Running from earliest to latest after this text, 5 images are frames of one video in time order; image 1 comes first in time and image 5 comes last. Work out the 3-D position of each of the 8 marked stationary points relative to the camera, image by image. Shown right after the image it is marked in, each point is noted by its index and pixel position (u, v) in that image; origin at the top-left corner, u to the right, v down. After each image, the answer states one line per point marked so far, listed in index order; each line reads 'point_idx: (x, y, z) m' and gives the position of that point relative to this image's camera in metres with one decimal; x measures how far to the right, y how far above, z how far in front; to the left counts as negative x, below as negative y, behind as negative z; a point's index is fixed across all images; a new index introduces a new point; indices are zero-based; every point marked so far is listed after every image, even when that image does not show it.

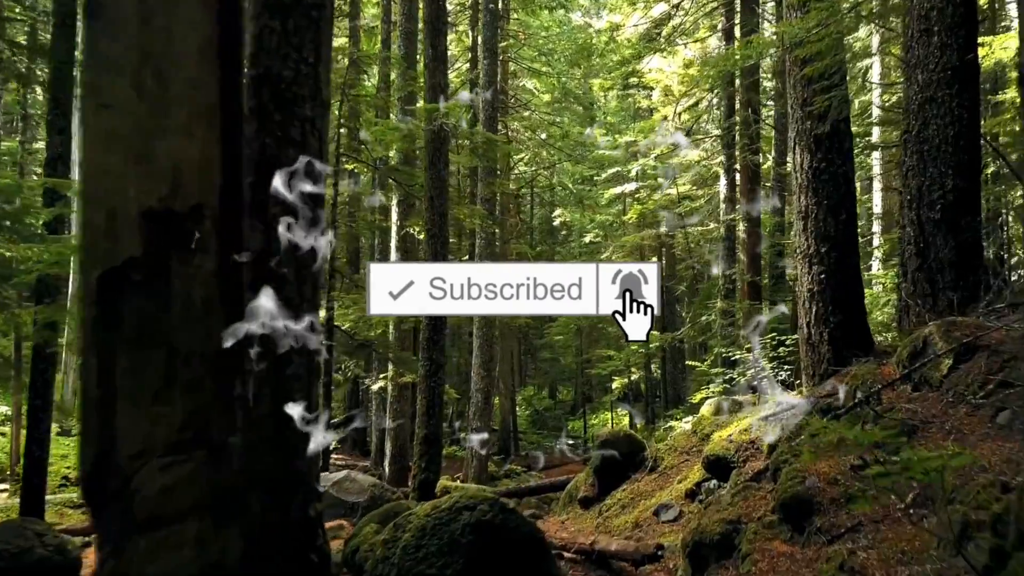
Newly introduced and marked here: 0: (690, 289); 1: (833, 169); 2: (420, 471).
0: (+5.5, 0.0, +19.8) m
1: (+2.4, +0.9, +4.8) m
2: (-1.2, -2.4, +8.2) m
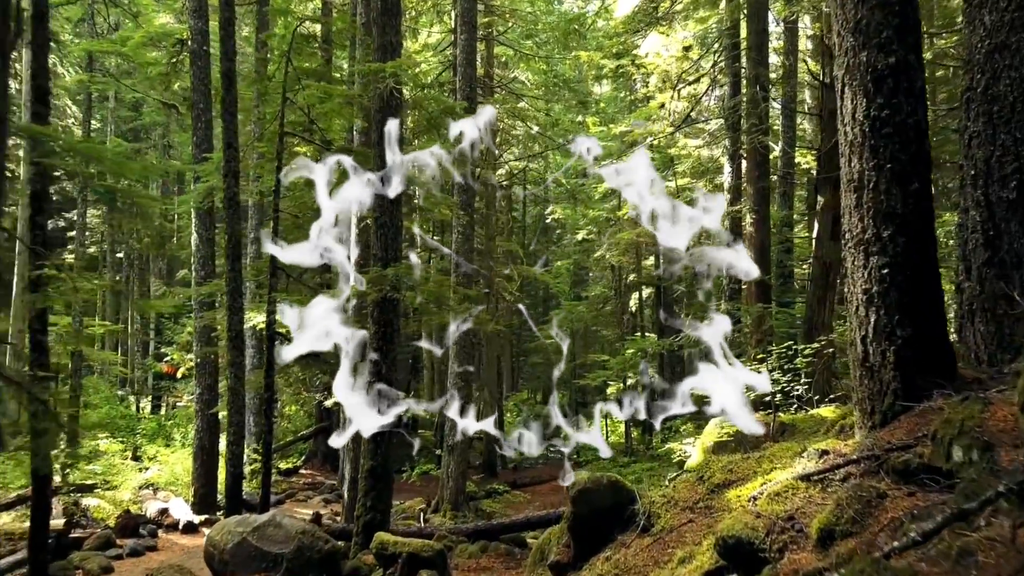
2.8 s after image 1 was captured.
0: (+5.1, 0.0, +18.4) m
1: (+2.0, +0.9, +3.4) m
2: (-1.6, -2.4, +6.8) m
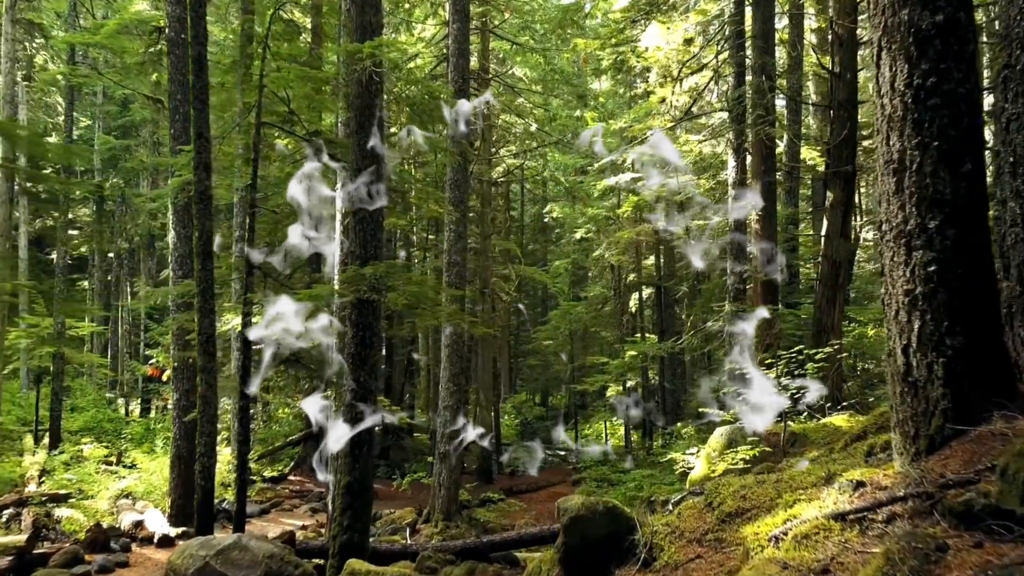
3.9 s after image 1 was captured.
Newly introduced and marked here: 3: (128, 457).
0: (+5.0, 0.0, +17.9) m
1: (+1.9, +0.9, +2.8) m
2: (-1.7, -2.4, +6.3) m
3: (-8.8, -3.9, +14.8) m
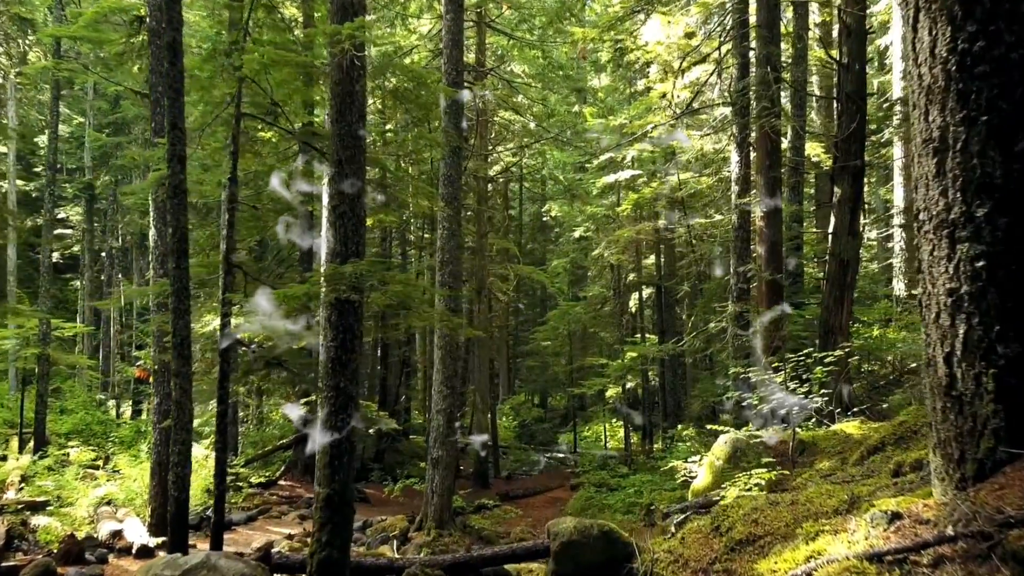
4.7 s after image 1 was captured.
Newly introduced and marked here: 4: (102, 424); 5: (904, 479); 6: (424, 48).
0: (+4.9, 0.0, +17.5) m
1: (+1.8, +0.9, +2.4) m
2: (-1.7, -2.4, +5.9) m
3: (-8.9, -3.9, +14.4) m
4: (-11.9, -3.9, +18.7) m
5: (+1.9, -0.9, +3.2) m
6: (-2.1, +5.7, +15.2) m
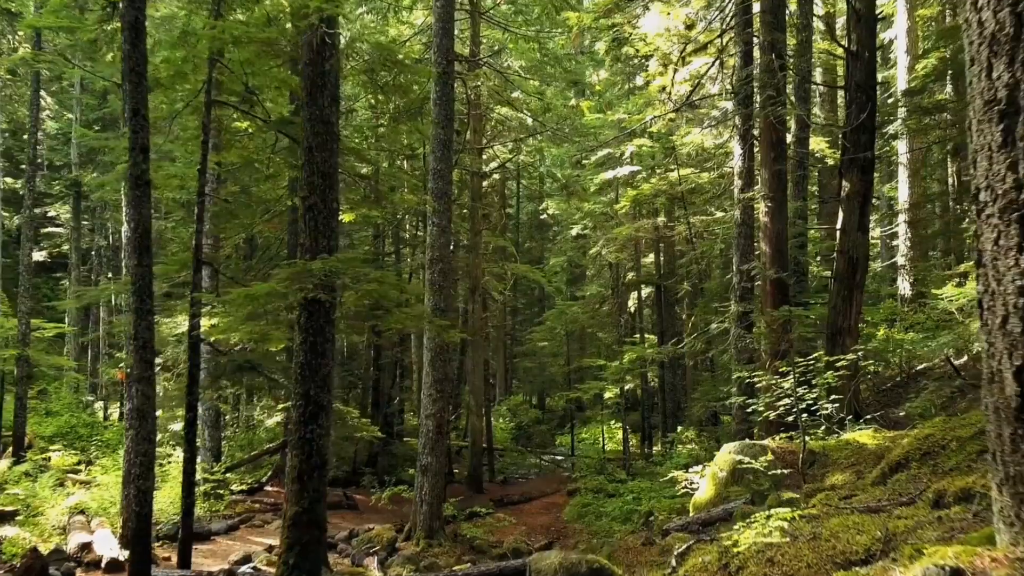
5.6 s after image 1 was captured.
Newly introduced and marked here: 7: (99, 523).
0: (+4.8, 0.0, +17.0) m
1: (+1.7, +0.9, +1.9) m
2: (-1.9, -2.4, +5.4) m
3: (-9.0, -3.9, +13.8) m
4: (-12.1, -3.9, +18.2) m
5: (+1.8, -0.9, +2.7) m
6: (-2.2, +5.7, +14.7) m
7: (-6.4, -3.6, +9.9) m
